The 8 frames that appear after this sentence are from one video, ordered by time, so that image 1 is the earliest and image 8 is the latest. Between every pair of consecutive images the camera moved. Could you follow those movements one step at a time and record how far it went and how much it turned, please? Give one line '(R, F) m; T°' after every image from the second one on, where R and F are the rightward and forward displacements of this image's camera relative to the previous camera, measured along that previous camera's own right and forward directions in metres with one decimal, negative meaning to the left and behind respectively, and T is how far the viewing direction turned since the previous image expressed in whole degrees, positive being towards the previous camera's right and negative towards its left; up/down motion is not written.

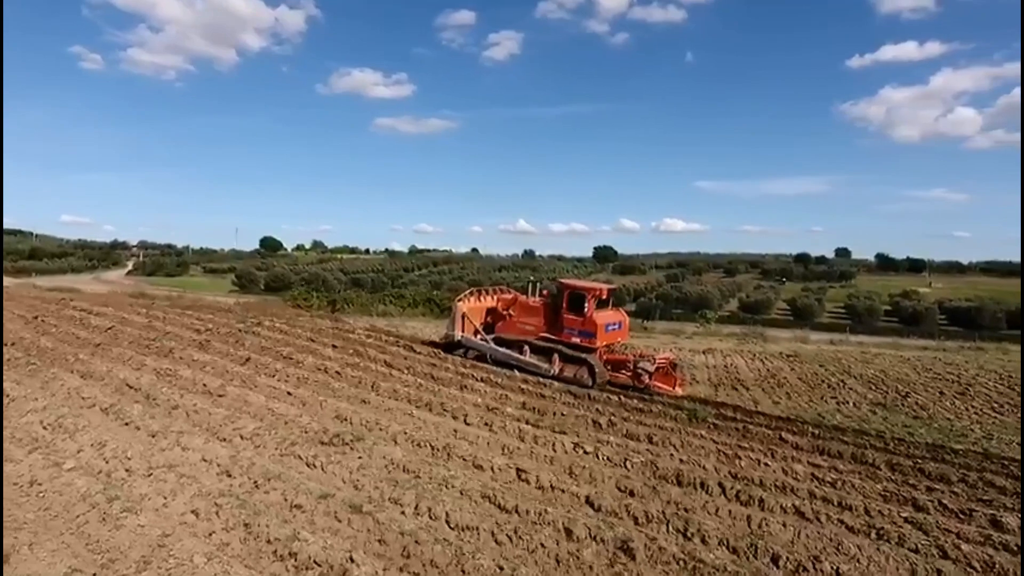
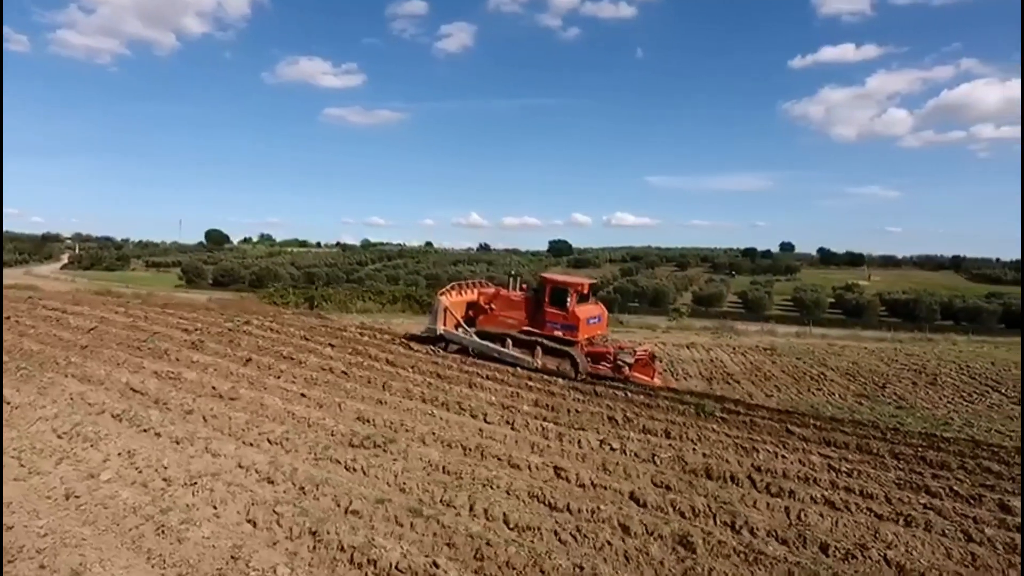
(-1.0, 0.0) m; +5°
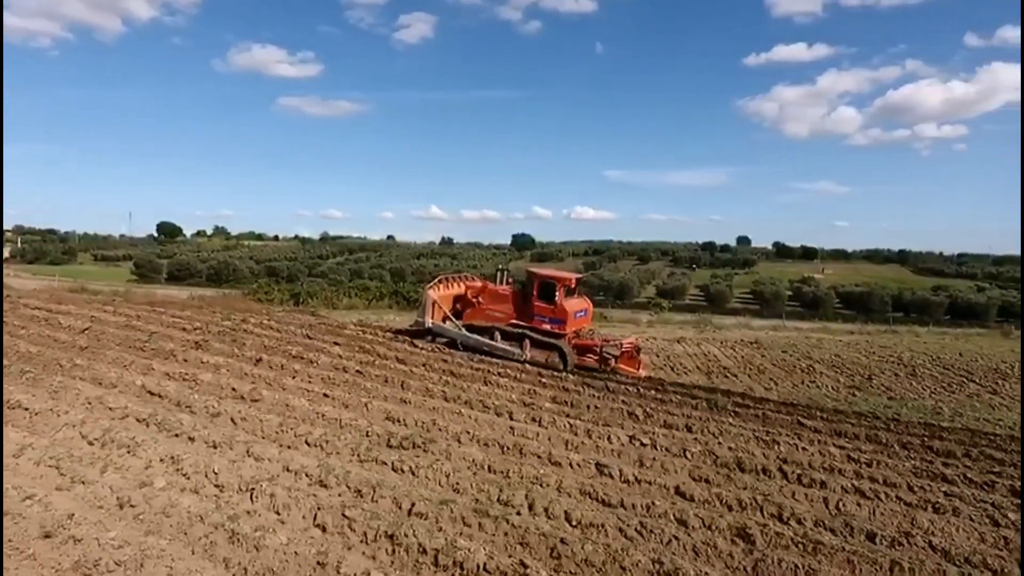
(-1.0, 0.0) m; +4°
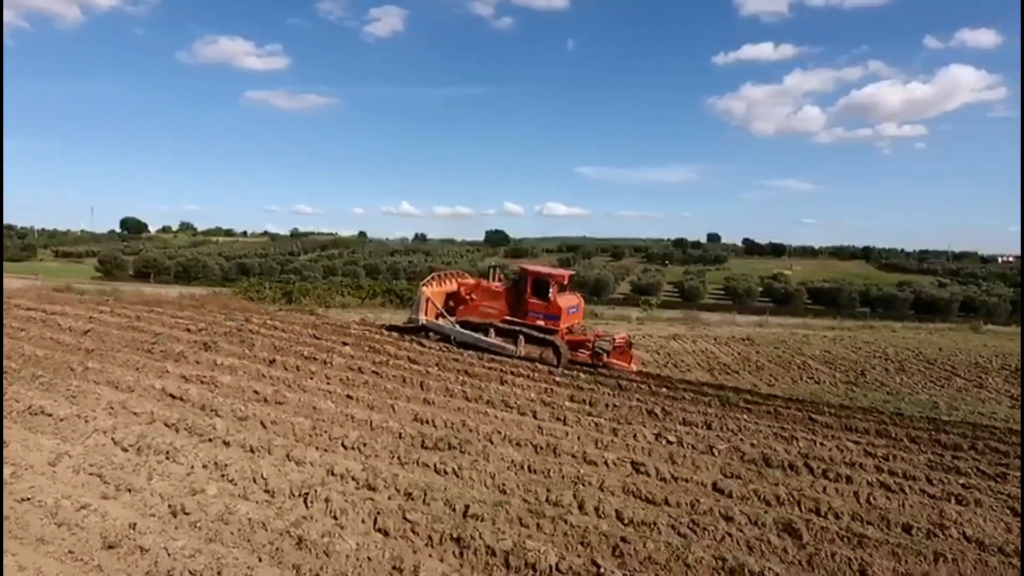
(-0.8, 0.0) m; +3°
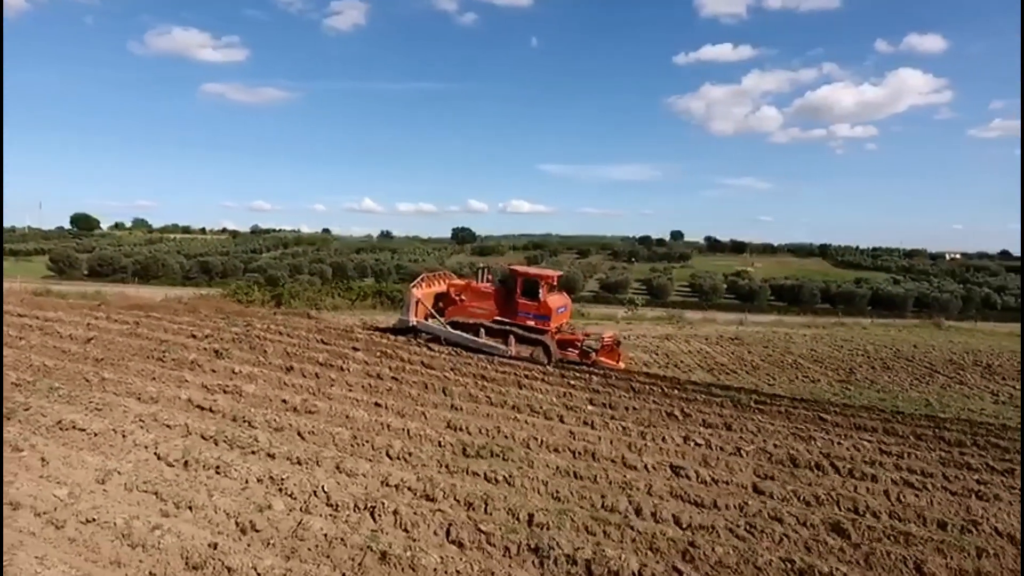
(-1.0, 0.0) m; +4°
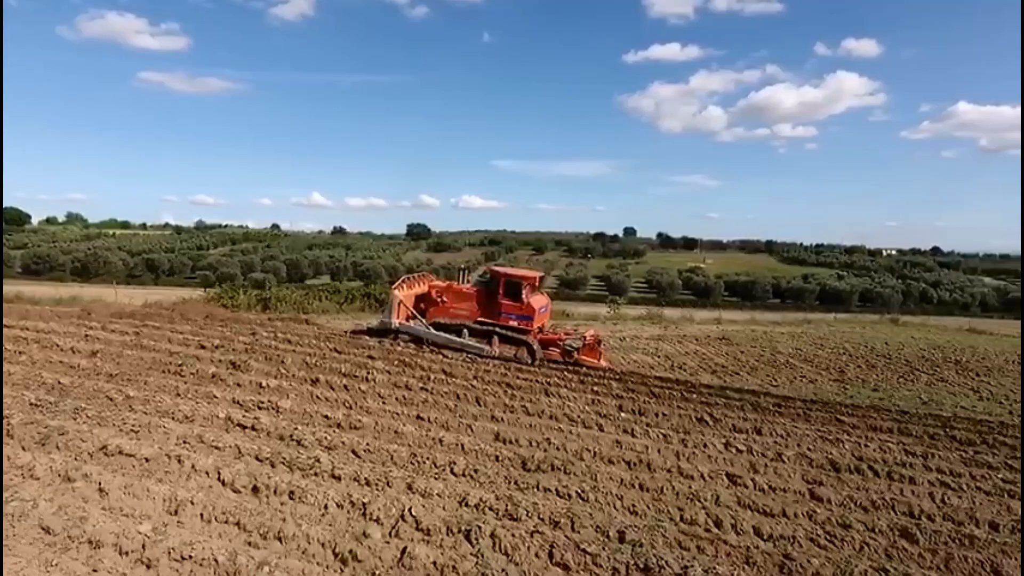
(-1.4, +0.1) m; +5°
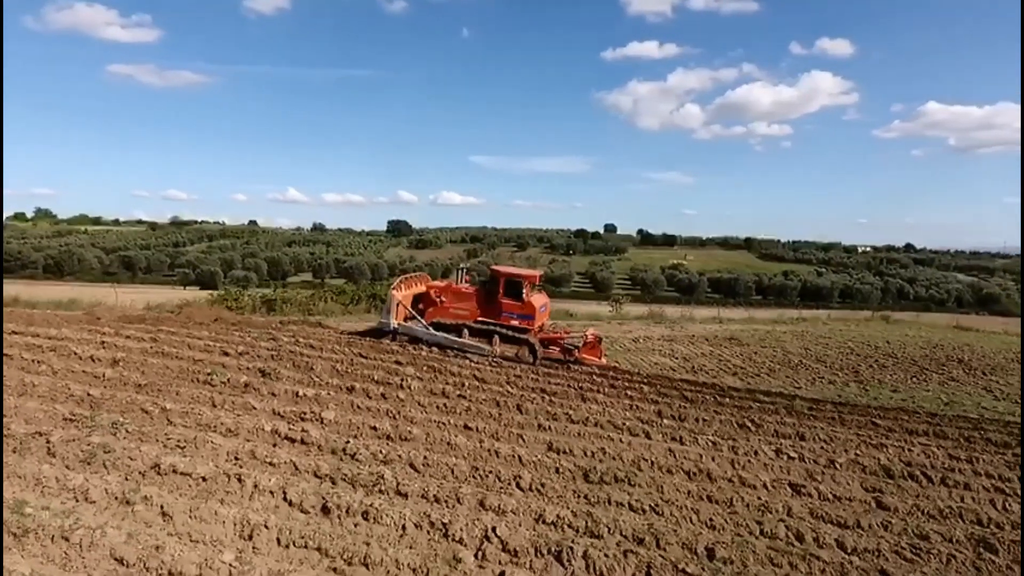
(-1.1, +0.3) m; +3°
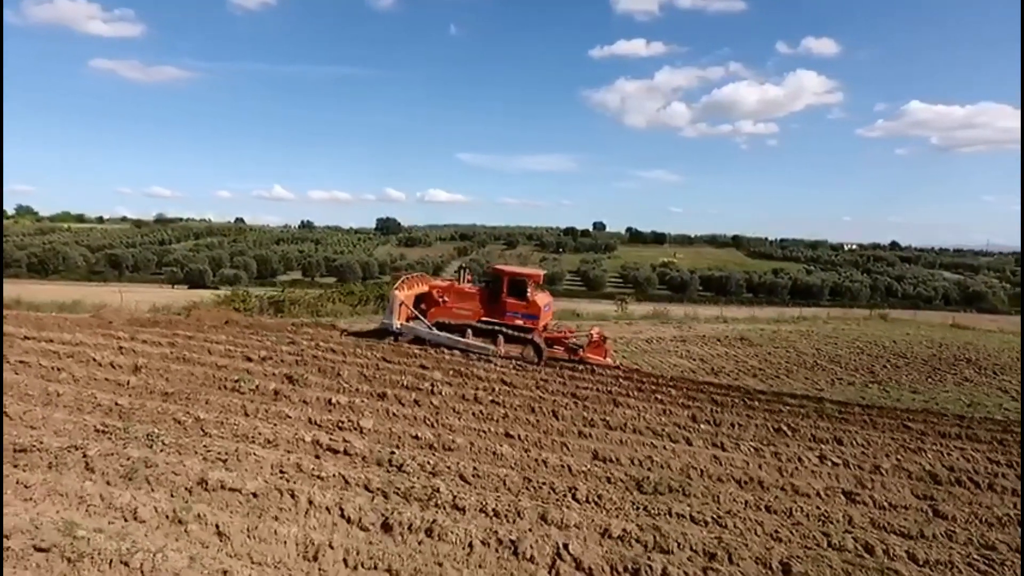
(-0.8, +0.3) m; +2°
